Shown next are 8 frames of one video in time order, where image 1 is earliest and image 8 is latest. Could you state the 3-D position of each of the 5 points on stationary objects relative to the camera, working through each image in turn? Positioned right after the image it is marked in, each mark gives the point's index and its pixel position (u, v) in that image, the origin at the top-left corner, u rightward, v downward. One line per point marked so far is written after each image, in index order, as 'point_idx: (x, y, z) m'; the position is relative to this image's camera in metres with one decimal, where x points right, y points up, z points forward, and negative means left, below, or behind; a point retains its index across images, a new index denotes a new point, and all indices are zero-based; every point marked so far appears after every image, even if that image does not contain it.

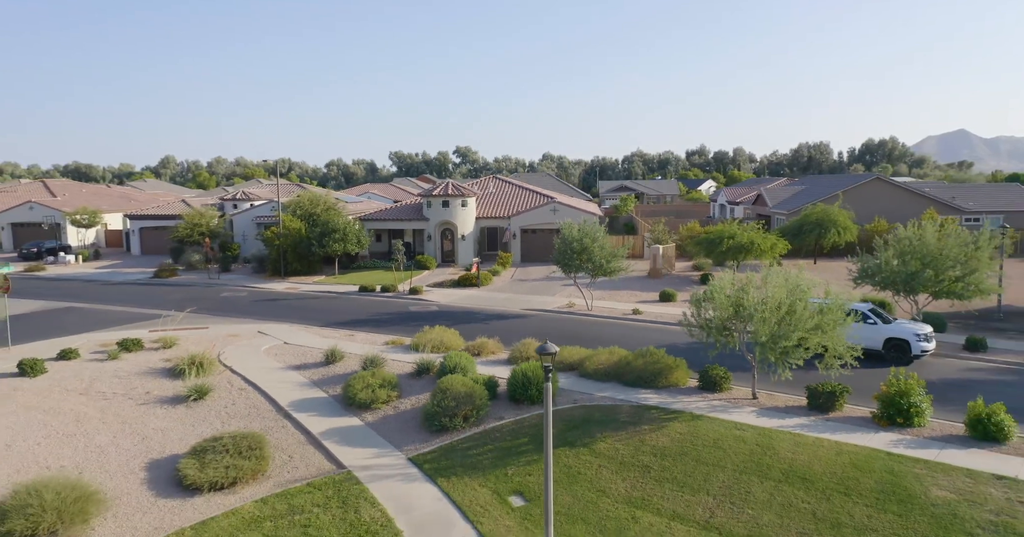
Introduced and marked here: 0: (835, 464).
0: (+5.2, -3.1, +10.9) m
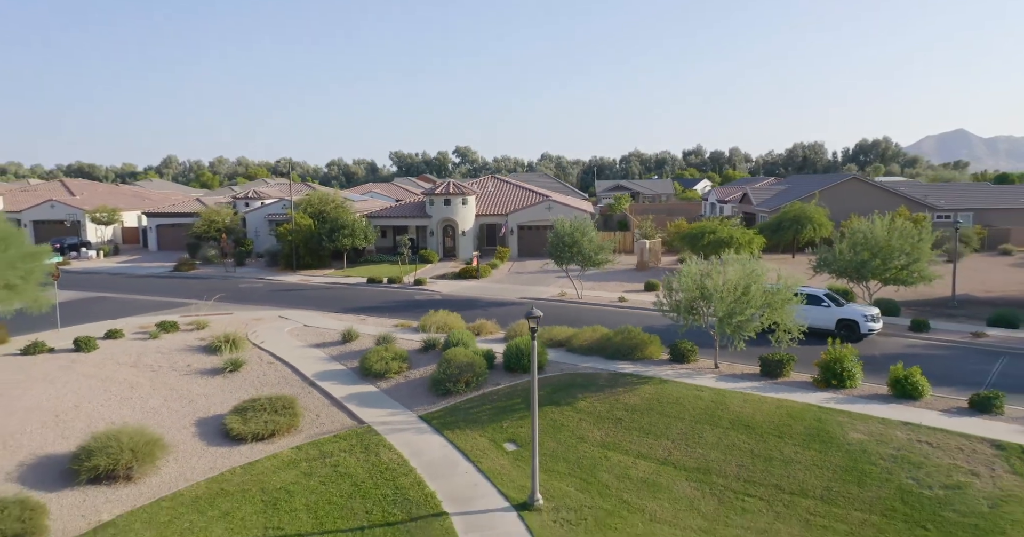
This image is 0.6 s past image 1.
0: (+5.1, -2.8, +13.1) m
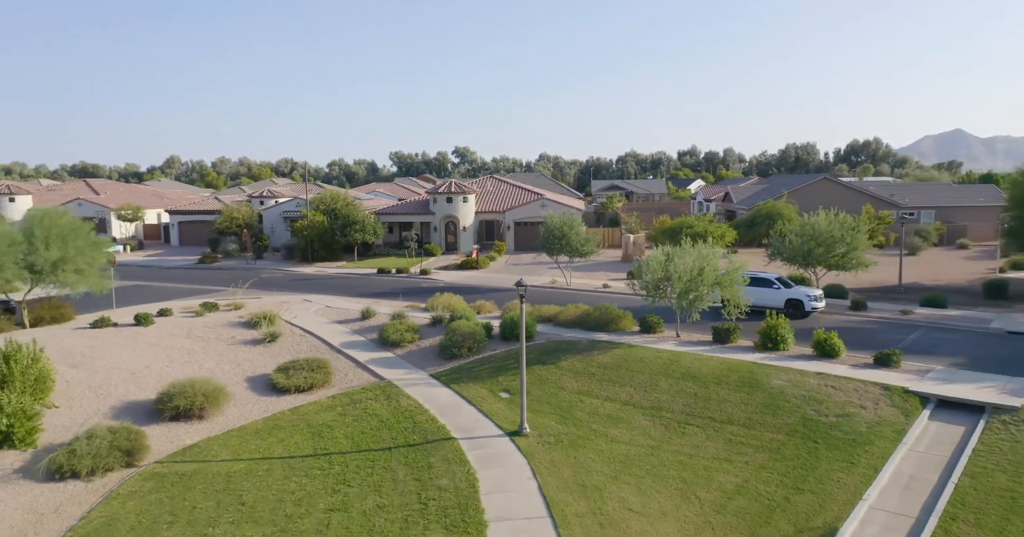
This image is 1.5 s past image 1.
0: (+4.9, -2.4, +16.4) m
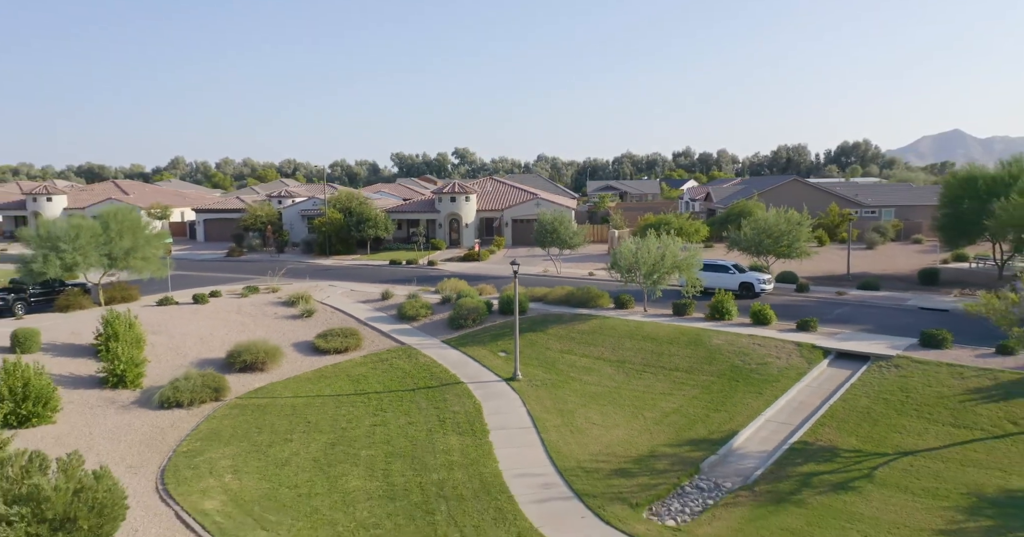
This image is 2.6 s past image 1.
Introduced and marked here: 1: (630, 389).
0: (+4.8, -1.9, +20.6) m
1: (+3.0, -3.1, +17.4) m
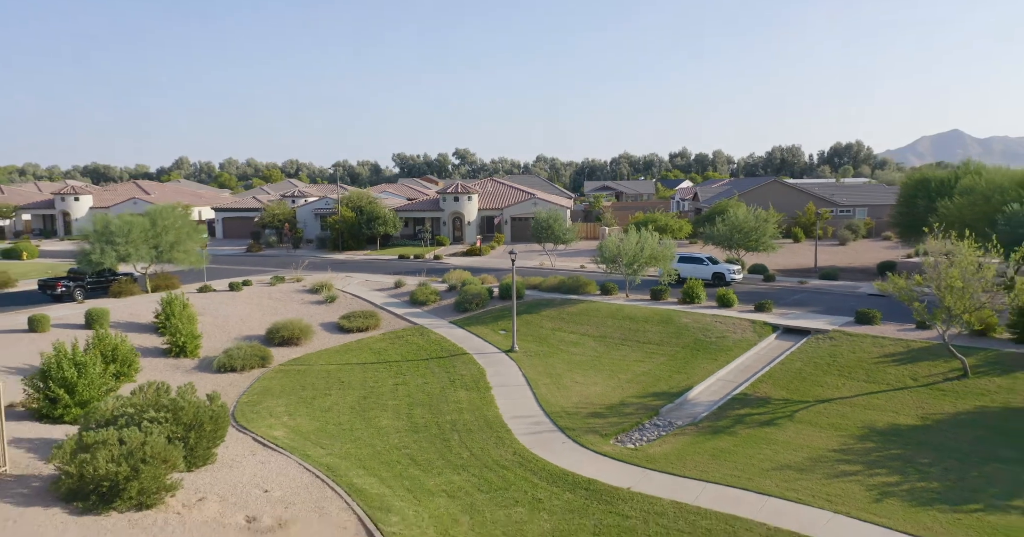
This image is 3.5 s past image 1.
0: (+4.7, -1.6, +24.0) m
1: (+2.9, -2.7, +20.8) m
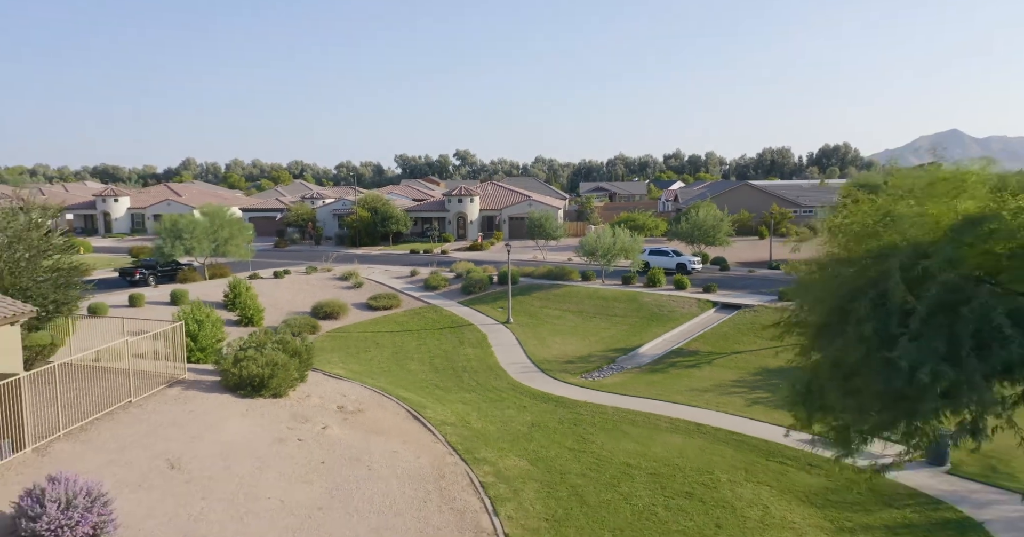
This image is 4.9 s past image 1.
0: (+4.6, -1.1, +29.9) m
1: (+2.8, -2.3, +26.7) m
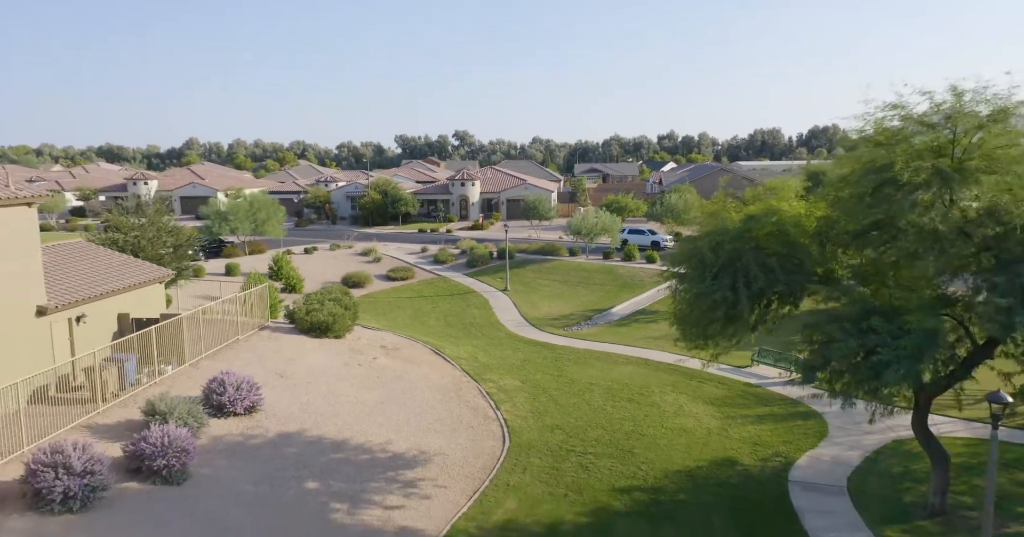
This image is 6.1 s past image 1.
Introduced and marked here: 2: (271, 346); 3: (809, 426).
0: (+4.4, +0.1, +35.6) m
1: (+2.6, -1.2, +32.5) m
2: (-7.0, -2.2, +19.8) m
3: (+7.3, -3.8, +16.6) m
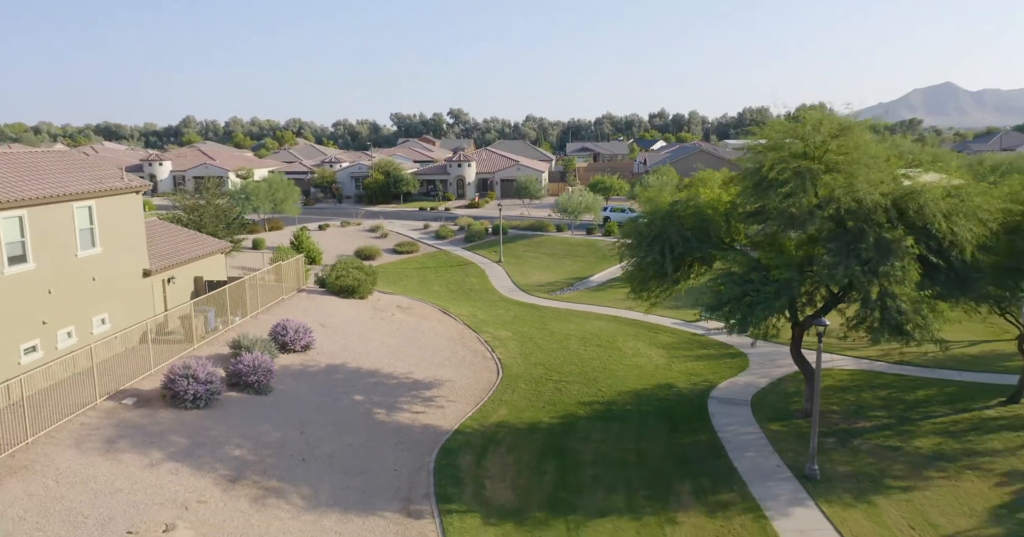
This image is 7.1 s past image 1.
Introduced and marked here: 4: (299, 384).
0: (+4.0, +1.6, +40.3) m
1: (+2.3, +0.3, +37.2) m
2: (-7.3, -1.3, +24.5) m
3: (+7.0, -3.0, +21.5) m
4: (-5.6, -3.0, +17.8) m
